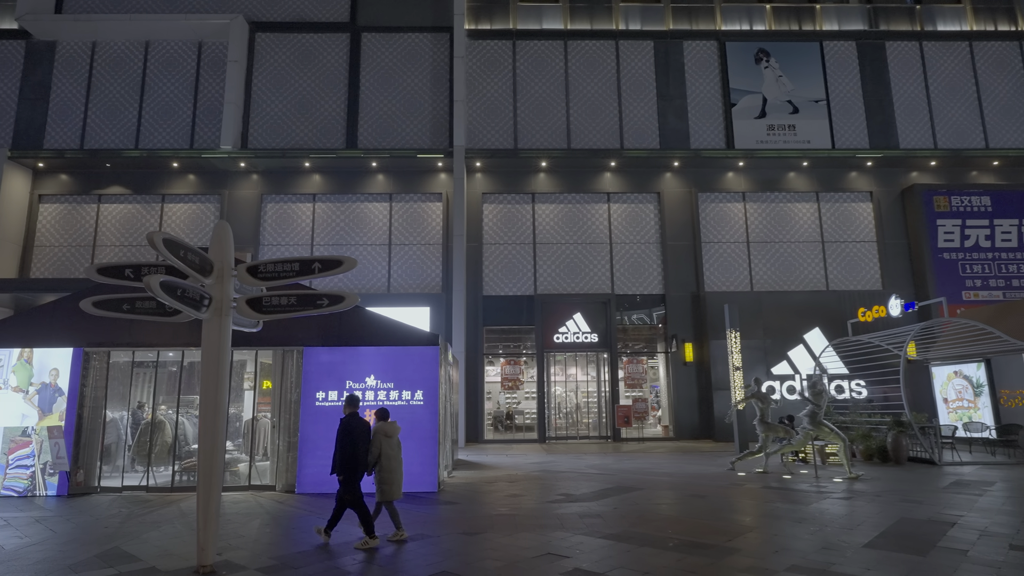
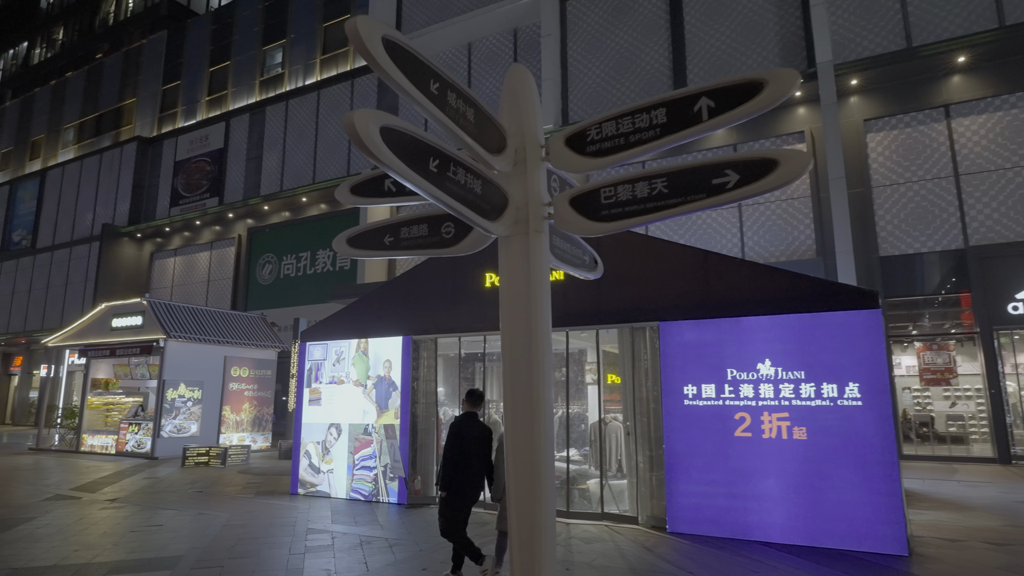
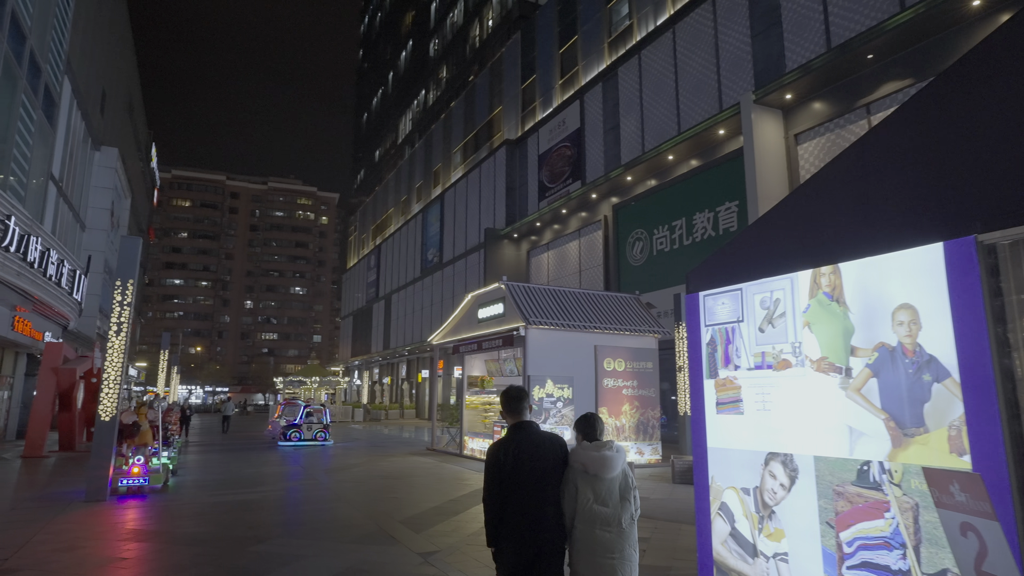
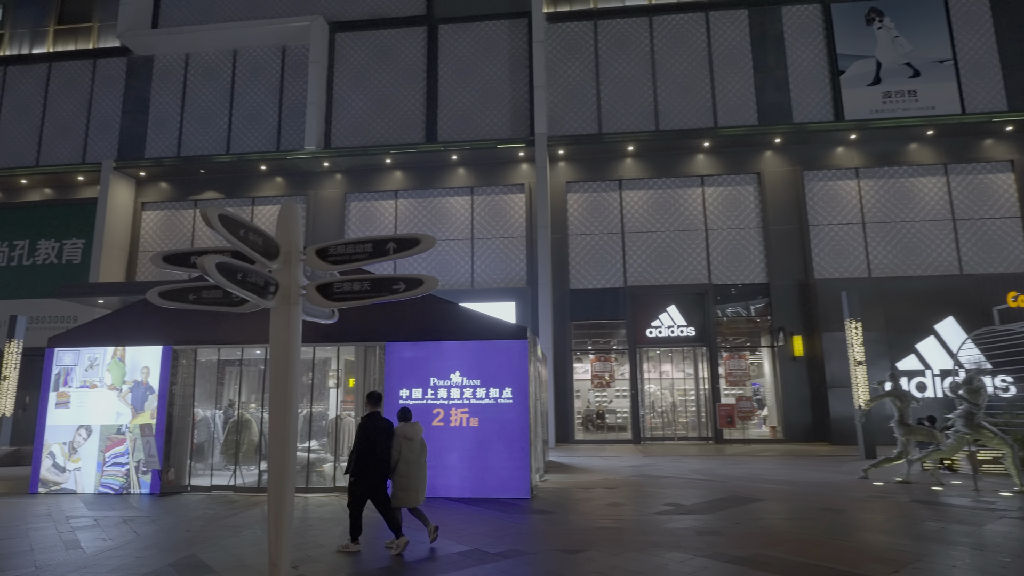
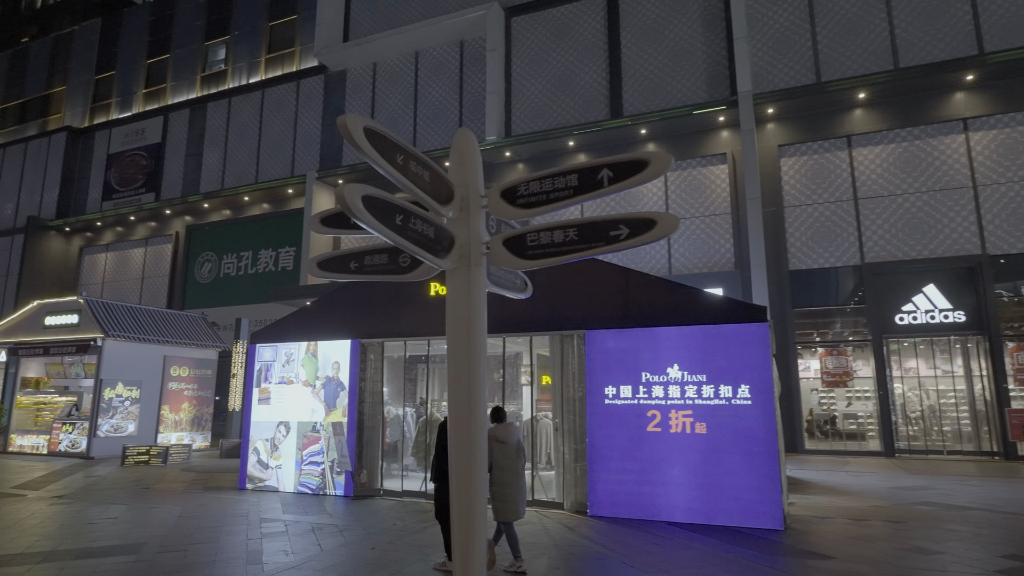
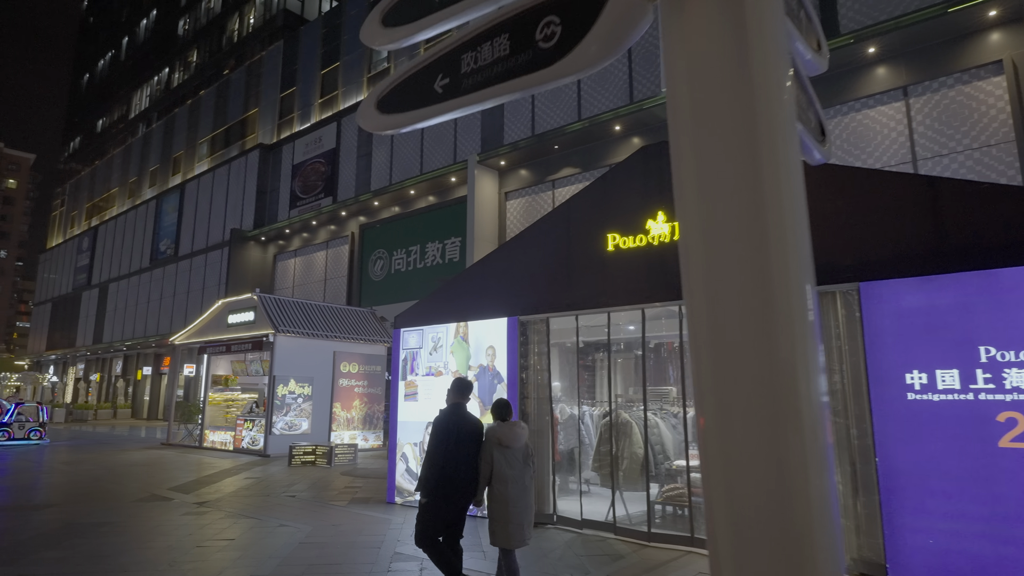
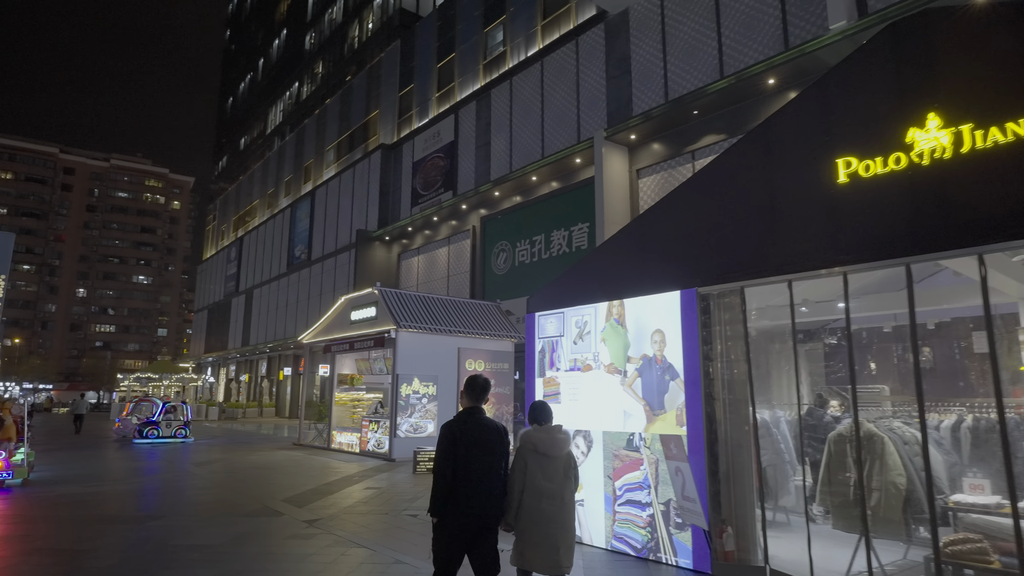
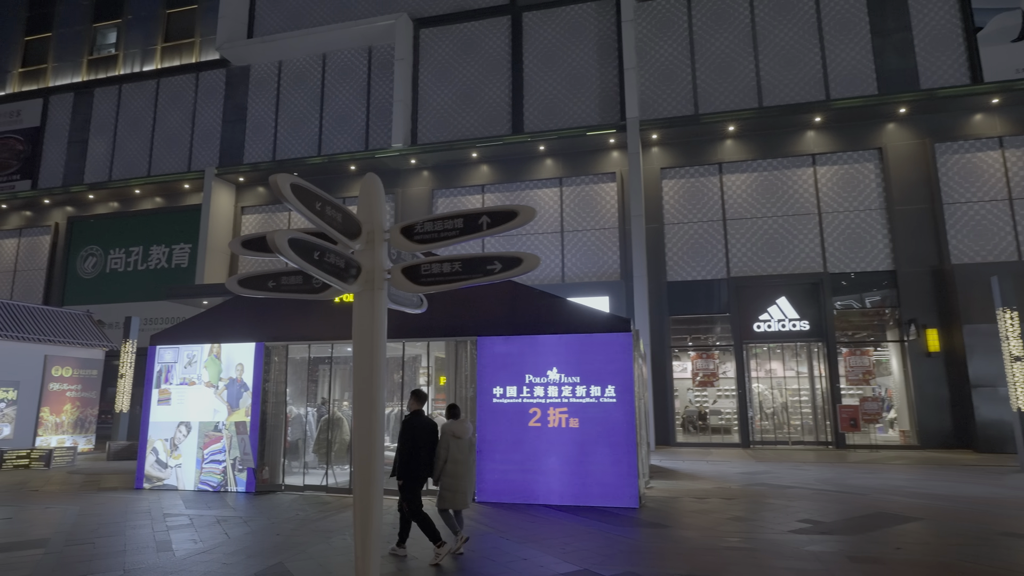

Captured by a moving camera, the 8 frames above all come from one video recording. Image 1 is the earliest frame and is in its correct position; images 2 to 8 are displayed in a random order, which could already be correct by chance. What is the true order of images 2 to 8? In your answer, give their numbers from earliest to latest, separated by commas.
4, 8, 5, 2, 6, 7, 3
